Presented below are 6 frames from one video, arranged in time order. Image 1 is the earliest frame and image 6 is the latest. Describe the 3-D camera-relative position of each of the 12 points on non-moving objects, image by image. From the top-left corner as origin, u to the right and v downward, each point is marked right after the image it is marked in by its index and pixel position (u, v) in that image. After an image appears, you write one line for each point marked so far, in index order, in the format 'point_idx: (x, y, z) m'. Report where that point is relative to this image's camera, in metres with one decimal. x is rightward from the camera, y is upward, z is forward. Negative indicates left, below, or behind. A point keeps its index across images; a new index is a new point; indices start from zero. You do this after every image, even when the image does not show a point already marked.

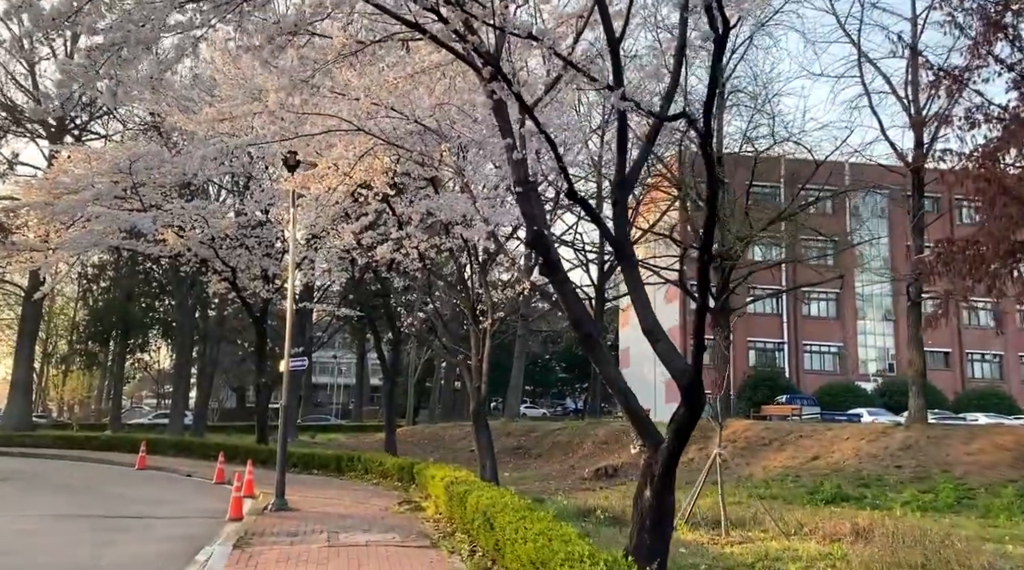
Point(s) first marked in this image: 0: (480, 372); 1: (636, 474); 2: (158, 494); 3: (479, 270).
0: (-0.5, -1.5, +16.8) m
1: (+2.6, -3.9, +19.7) m
2: (-6.6, -3.9, +18.2) m
3: (-0.7, +0.3, +16.7) m
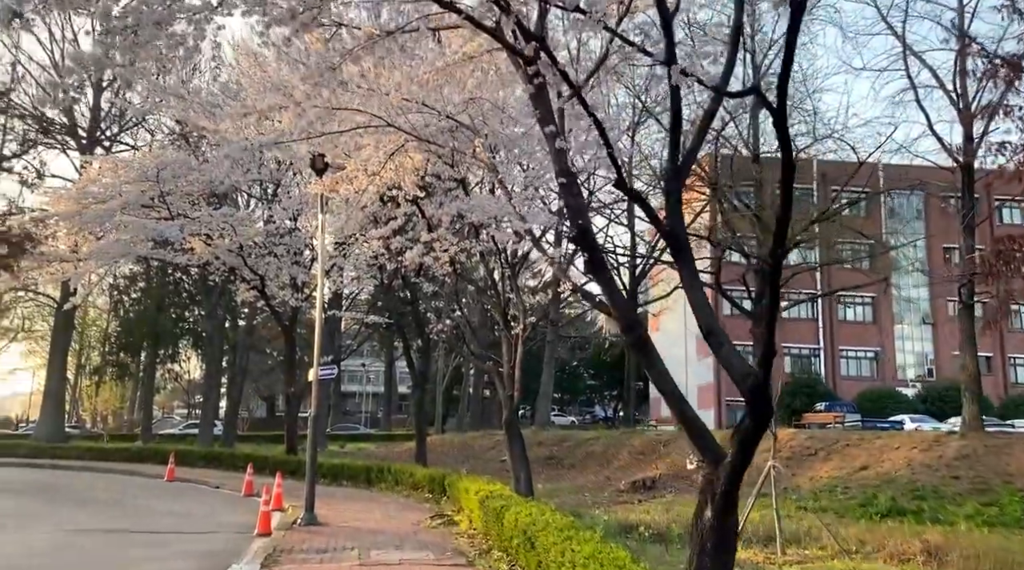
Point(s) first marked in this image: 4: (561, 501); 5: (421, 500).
0: (+0.1, -1.6, +16.3) m
1: (+3.3, -4.0, +19.1) m
2: (-6.0, -4.1, +17.8) m
3: (-0.1, +0.2, +16.2) m
4: (+1.0, -4.1, +18.3) m
5: (-1.7, -4.0, +17.9) m
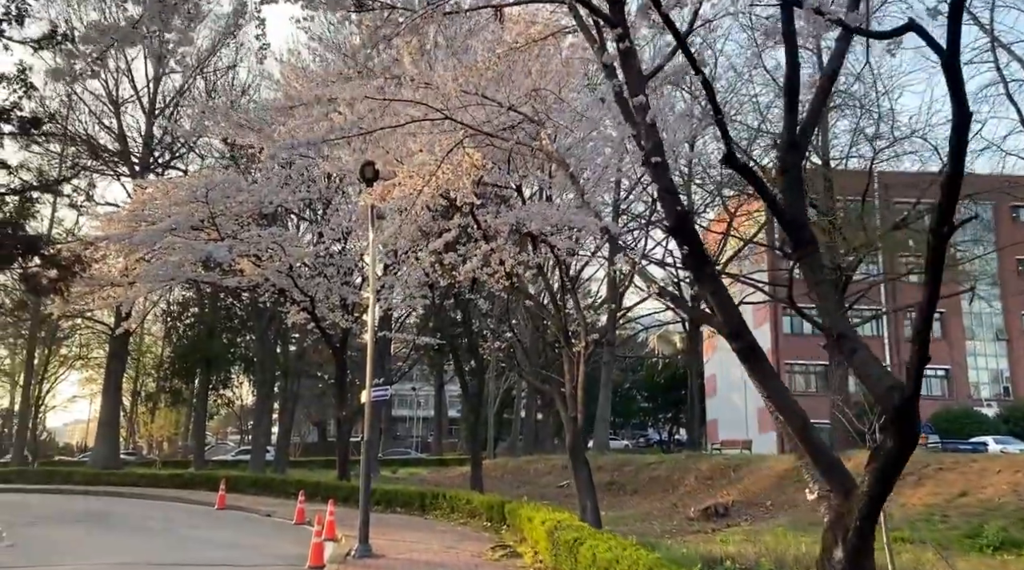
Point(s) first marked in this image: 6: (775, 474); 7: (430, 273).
0: (+1.0, -1.8, +15.4) m
1: (+4.4, -4.2, +17.9) m
2: (-4.9, -4.5, +17.1) m
3: (+0.9, 0.0, +15.3) m
4: (+2.1, -4.3, +17.3) m
5: (-0.6, -4.3, +17.0) m
6: (+5.4, -3.9, +19.8) m
7: (-1.7, +0.3, +19.6) m
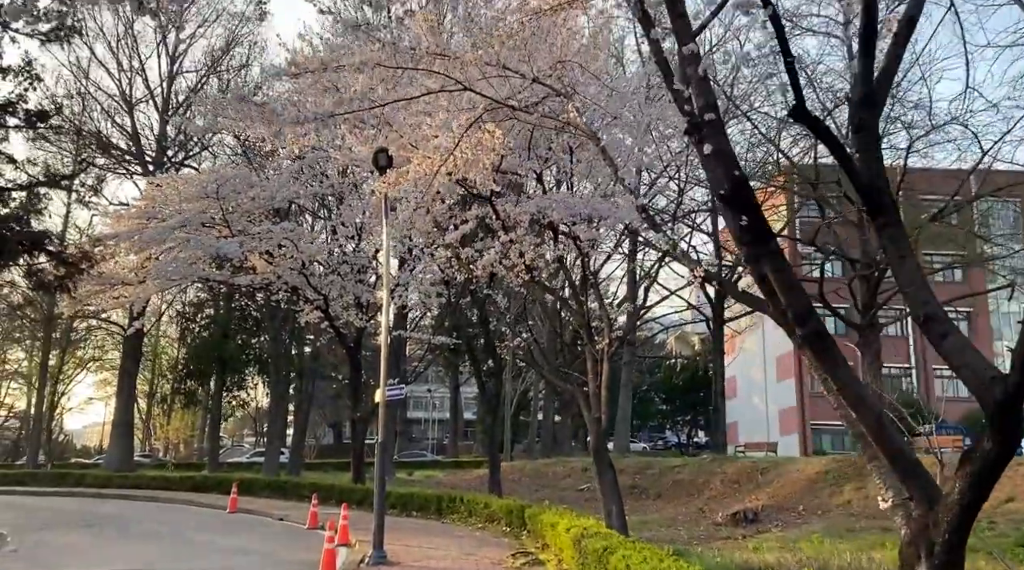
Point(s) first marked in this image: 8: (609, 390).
0: (+1.4, -1.7, +14.7) m
1: (+4.8, -4.1, +17.2) m
2: (-4.5, -4.4, +16.5) m
3: (+1.2, +0.1, +14.6) m
4: (+2.4, -4.3, +16.6) m
5: (-0.2, -4.2, +16.4) m
6: (+5.7, -3.8, +19.0) m
7: (-1.3, +0.3, +19.0) m
8: (+1.5, -1.6, +14.8) m
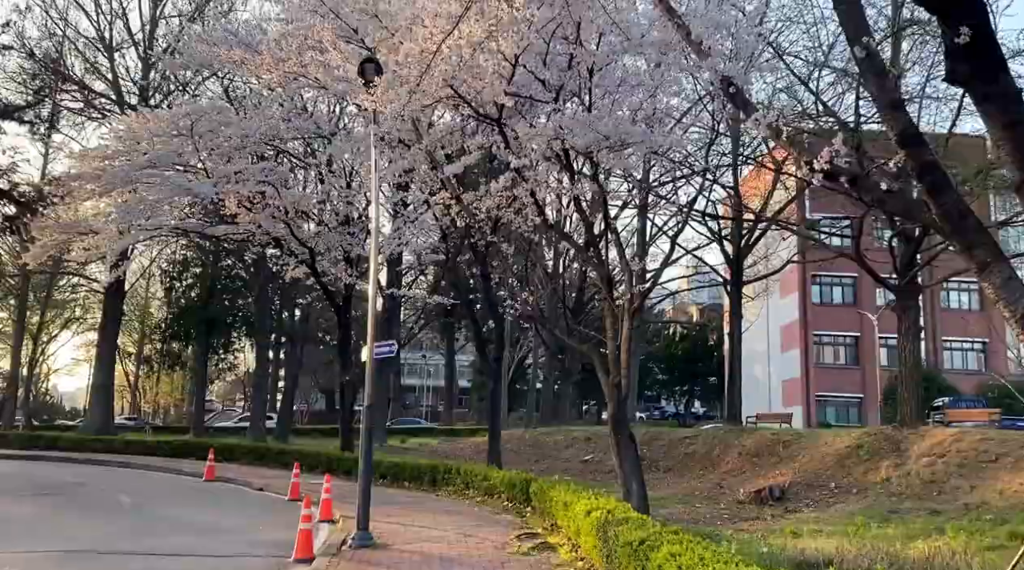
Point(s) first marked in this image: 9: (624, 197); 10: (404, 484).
0: (+1.4, -1.0, +13.0) m
1: (+4.8, -3.4, +15.6) m
2: (-4.5, -3.5, +14.8) m
3: (+1.3, +0.8, +12.8) m
4: (+2.4, -3.5, +14.9) m
5: (-0.2, -3.4, +14.7) m
6: (+5.8, -3.0, +17.4) m
7: (-1.2, +1.2, +17.2) m
8: (+1.6, -0.9, +13.1) m
9: (+1.7, +1.4, +14.7) m
10: (-2.1, -3.8, +18.8) m
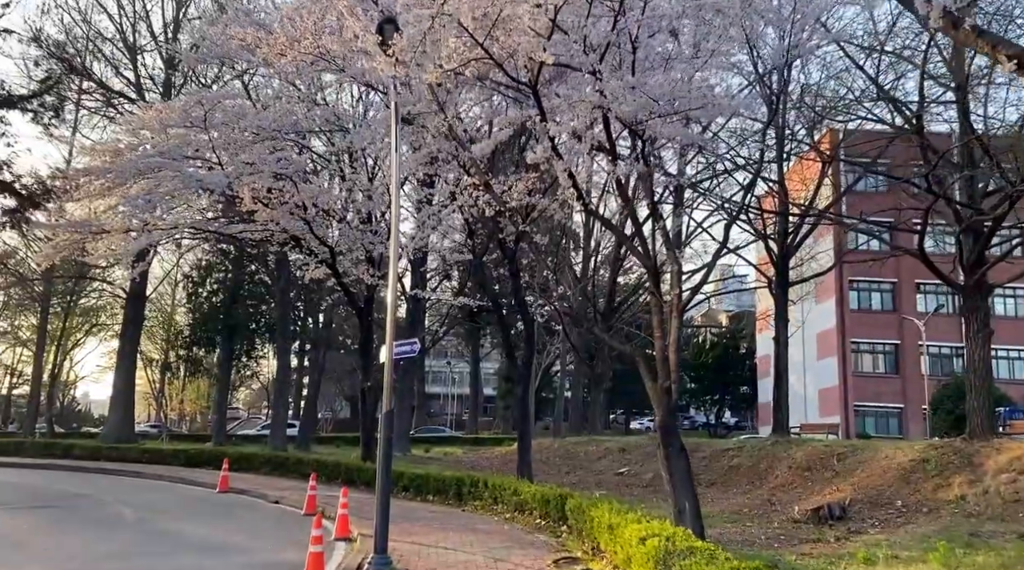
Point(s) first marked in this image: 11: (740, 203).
0: (+1.9, -1.0, +11.6) m
1: (+5.3, -3.4, +14.1) m
2: (-4.0, -3.5, +13.6) m
3: (+1.7, +0.8, +11.5) m
4: (+2.9, -3.5, +13.5) m
5: (+0.3, -3.4, +13.4) m
6: (+6.3, -3.0, +15.9) m
7: (-0.7, +1.2, +15.9) m
8: (+2.0, -0.8, +11.8) m
9: (+2.1, +1.4, +13.3) m
10: (-1.5, -3.8, +17.6) m
11: (+3.4, +1.2, +14.6) m
